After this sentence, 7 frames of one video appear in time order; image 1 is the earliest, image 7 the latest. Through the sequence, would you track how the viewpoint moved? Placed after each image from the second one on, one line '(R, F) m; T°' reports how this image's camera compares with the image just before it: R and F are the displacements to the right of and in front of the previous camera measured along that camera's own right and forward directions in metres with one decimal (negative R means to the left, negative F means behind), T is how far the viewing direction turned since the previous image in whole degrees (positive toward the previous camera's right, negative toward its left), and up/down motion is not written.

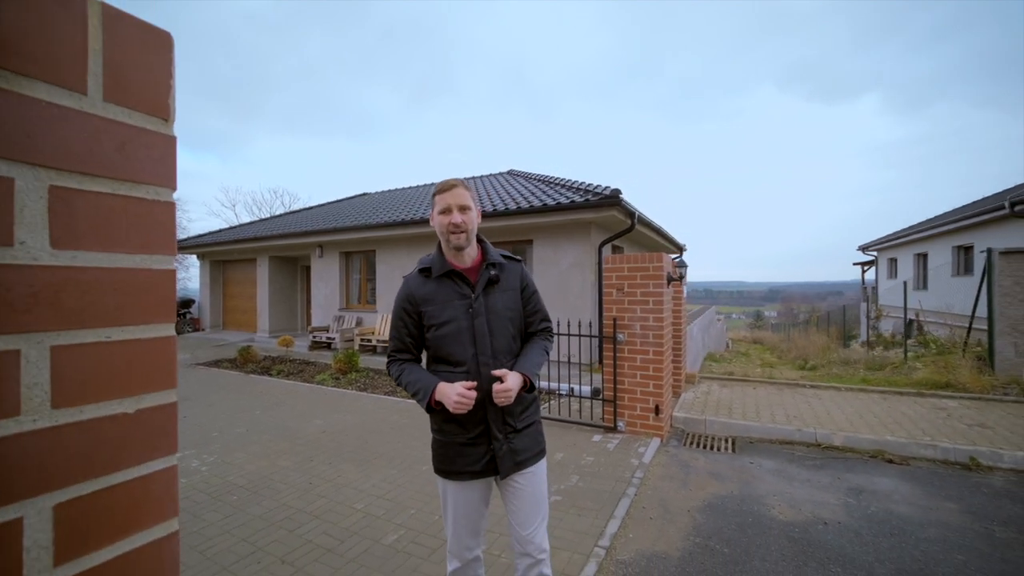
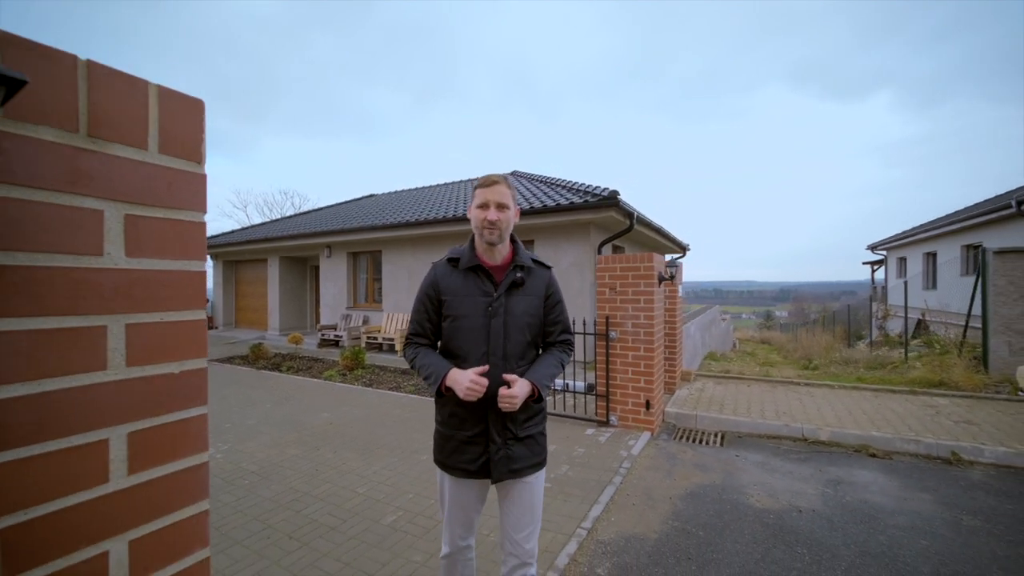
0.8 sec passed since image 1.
(+0.1, -0.2) m; -1°
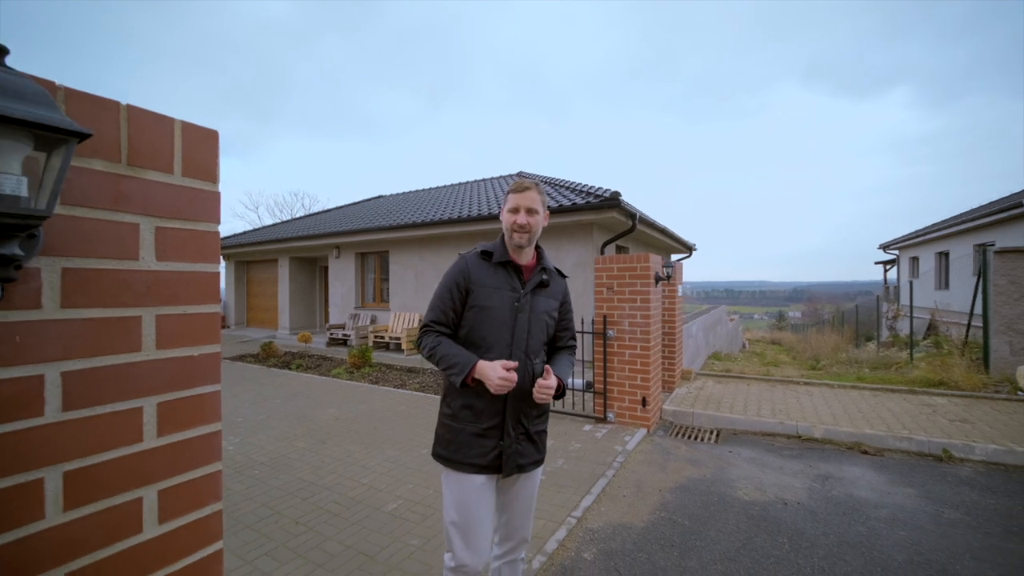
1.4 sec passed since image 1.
(+0.1, -0.1) m; -1°
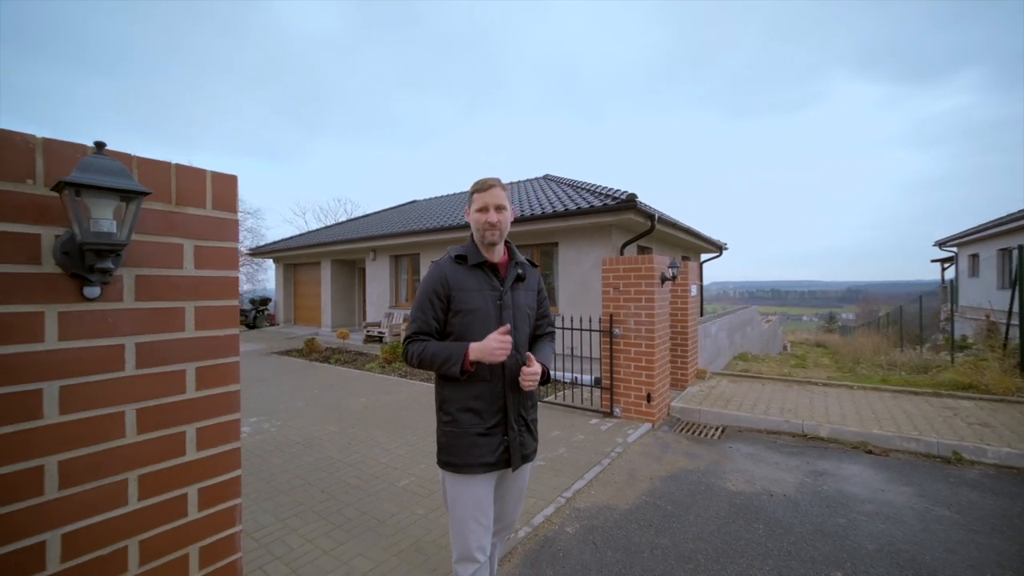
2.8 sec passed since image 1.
(+0.3, -0.3) m; -5°
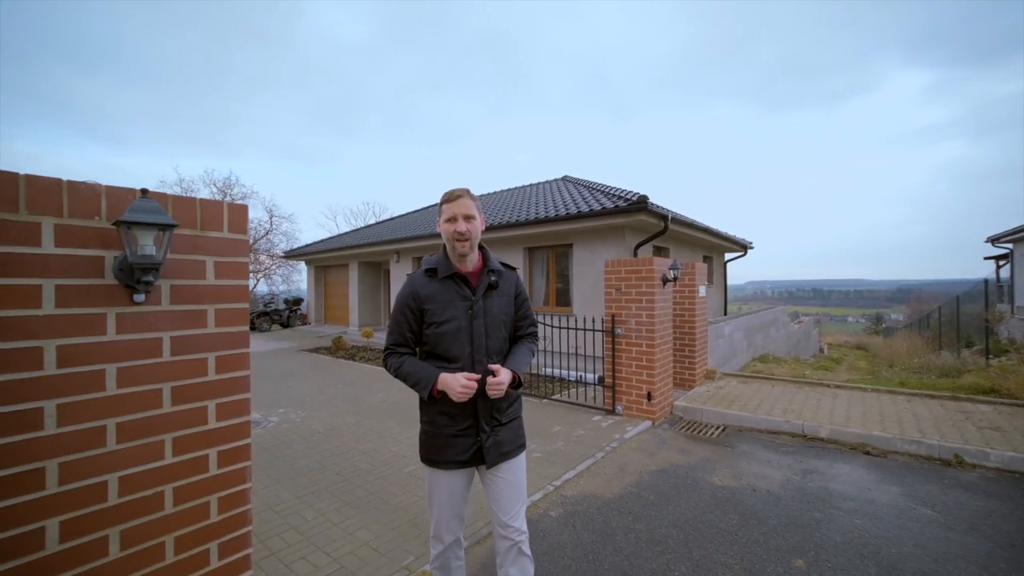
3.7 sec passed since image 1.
(+0.3, -0.2) m; -4°
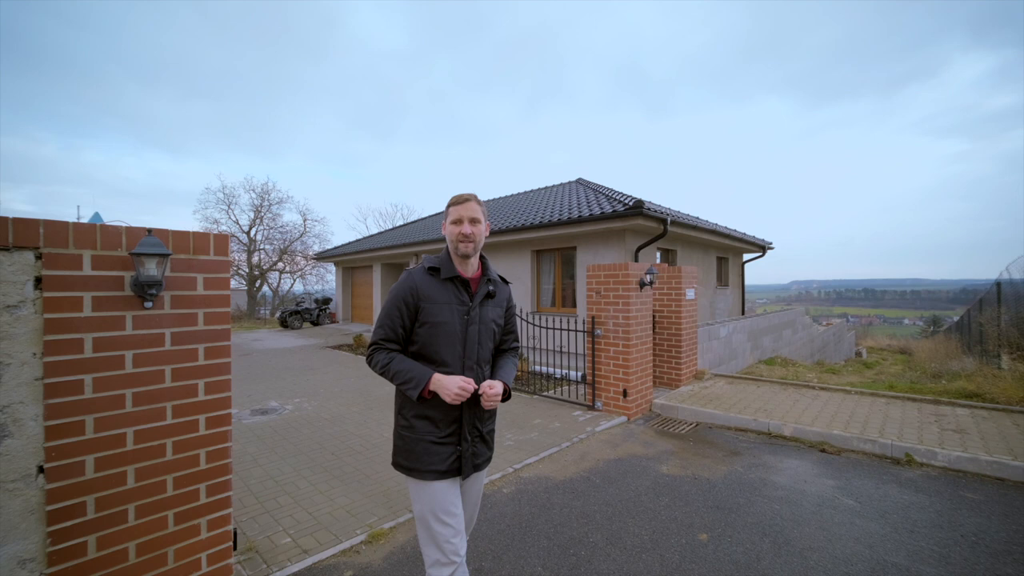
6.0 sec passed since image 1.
(+0.6, -0.4) m; -5°
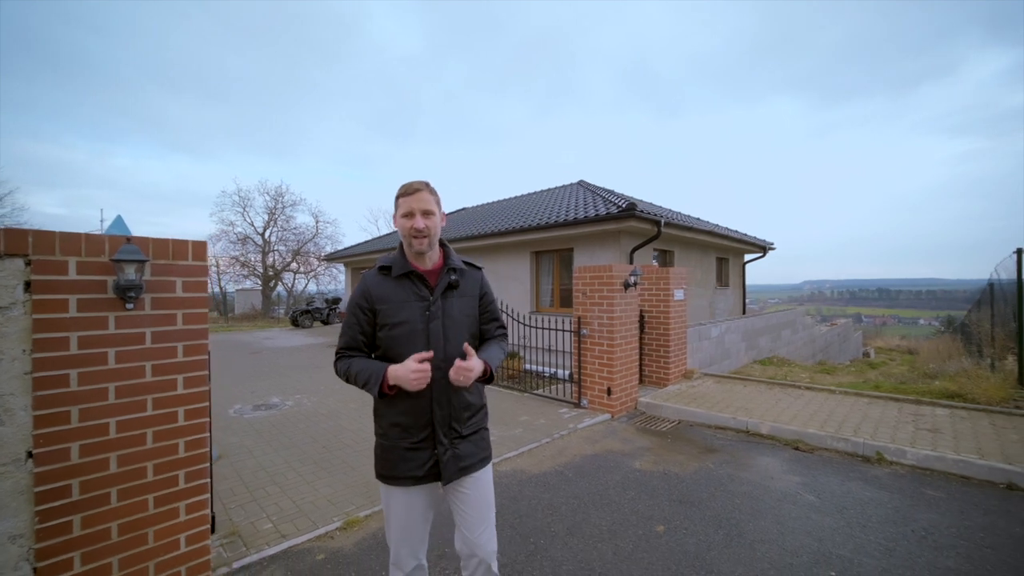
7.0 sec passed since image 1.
(+0.3, -0.1) m; -1°
